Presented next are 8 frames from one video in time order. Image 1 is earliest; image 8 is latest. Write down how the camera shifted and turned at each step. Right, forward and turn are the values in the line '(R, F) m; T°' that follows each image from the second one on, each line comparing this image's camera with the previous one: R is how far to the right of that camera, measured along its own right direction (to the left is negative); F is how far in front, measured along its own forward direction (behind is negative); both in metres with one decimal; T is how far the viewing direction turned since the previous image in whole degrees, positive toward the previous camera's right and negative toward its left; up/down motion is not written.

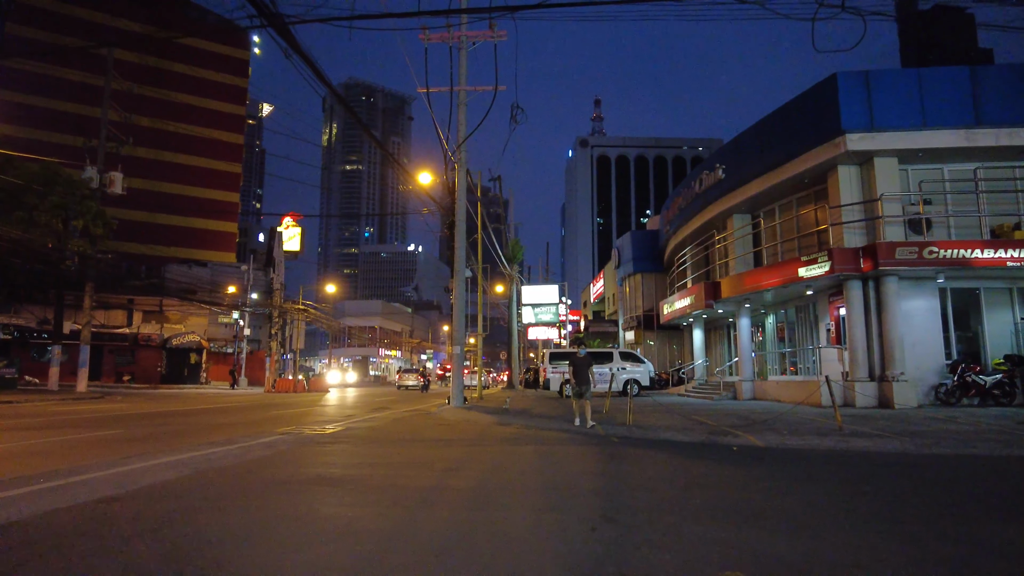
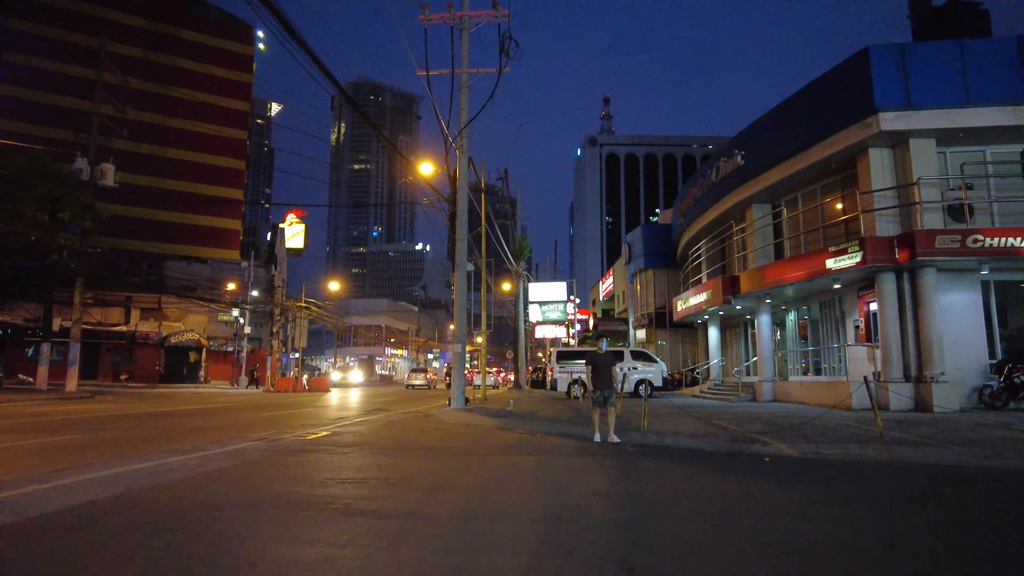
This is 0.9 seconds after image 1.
(+0.1, +1.2) m; -1°
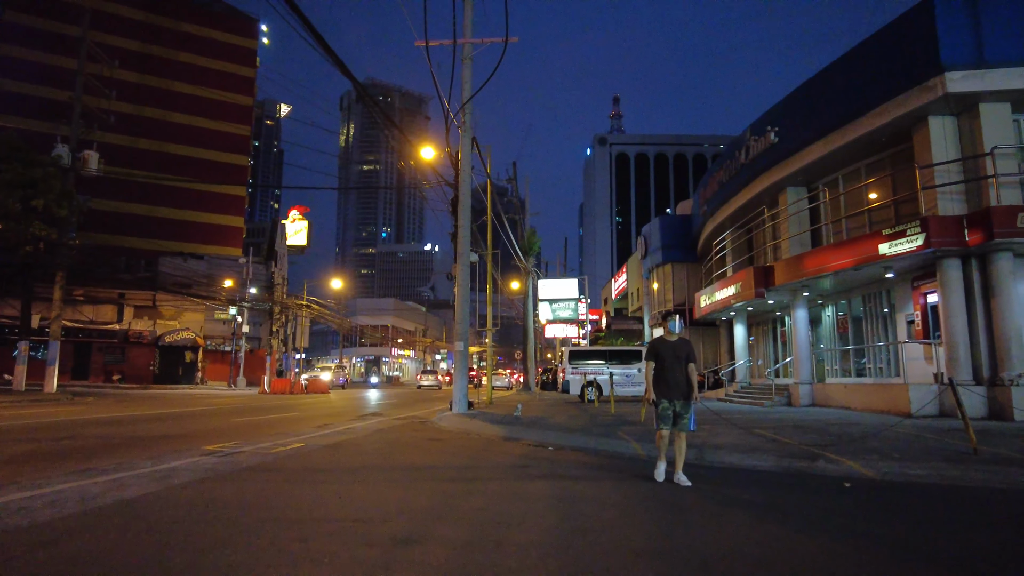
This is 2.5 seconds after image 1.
(0.0, +1.9) m; -1°
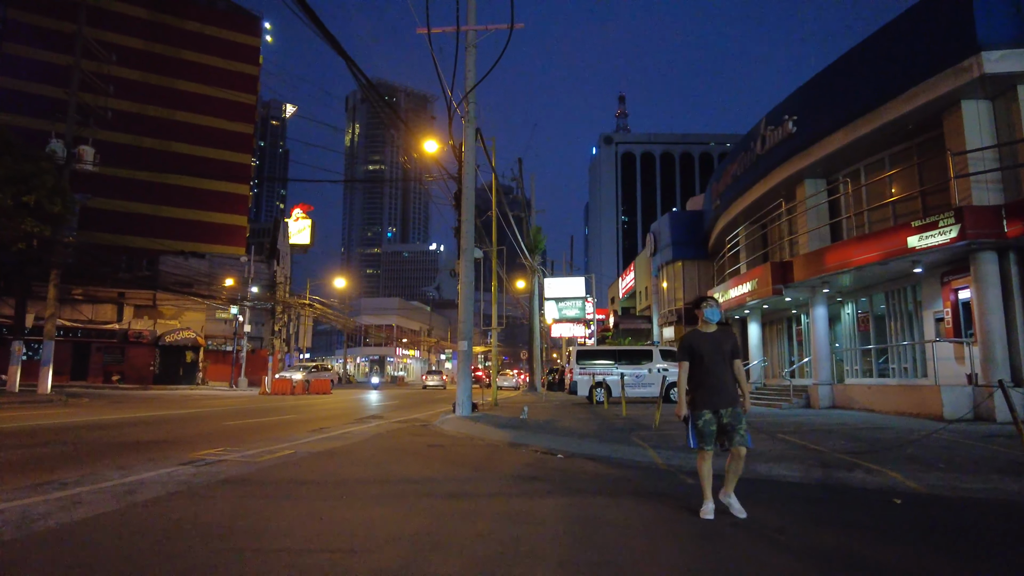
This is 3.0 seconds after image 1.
(0.0, +0.8) m; 0°
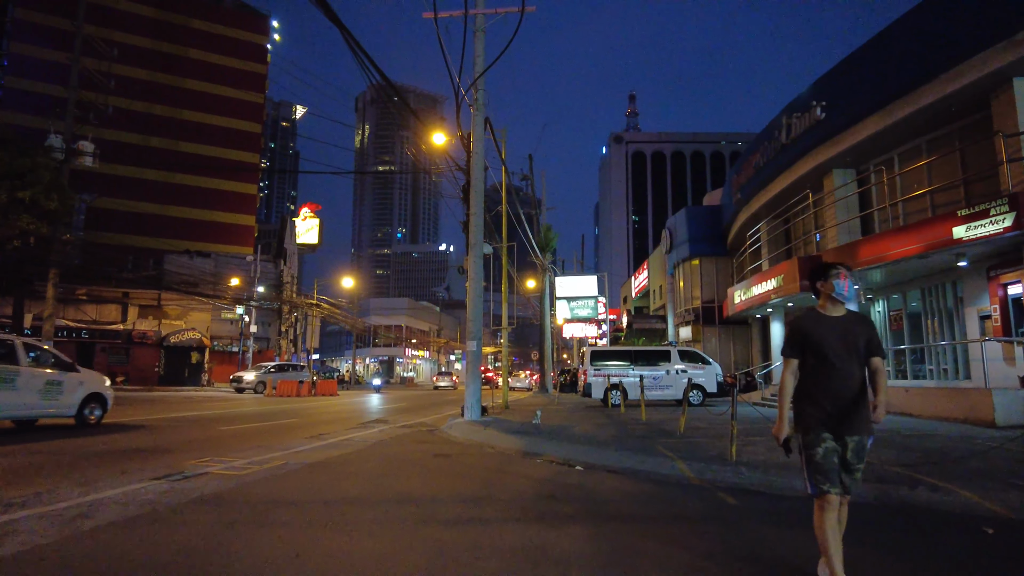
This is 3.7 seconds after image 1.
(0.0, +0.9) m; -1°
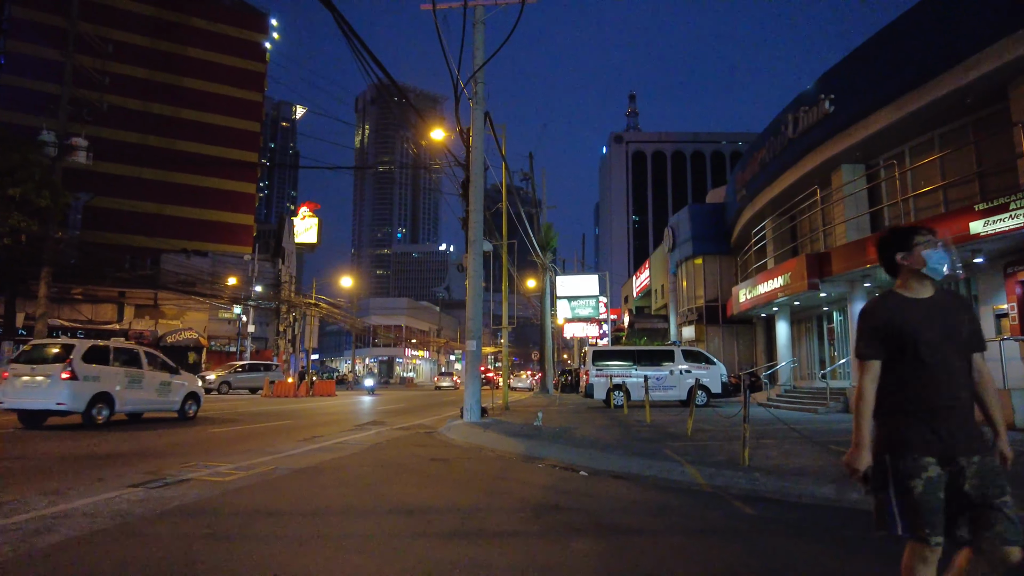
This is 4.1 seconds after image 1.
(0.0, +0.4) m; 0°
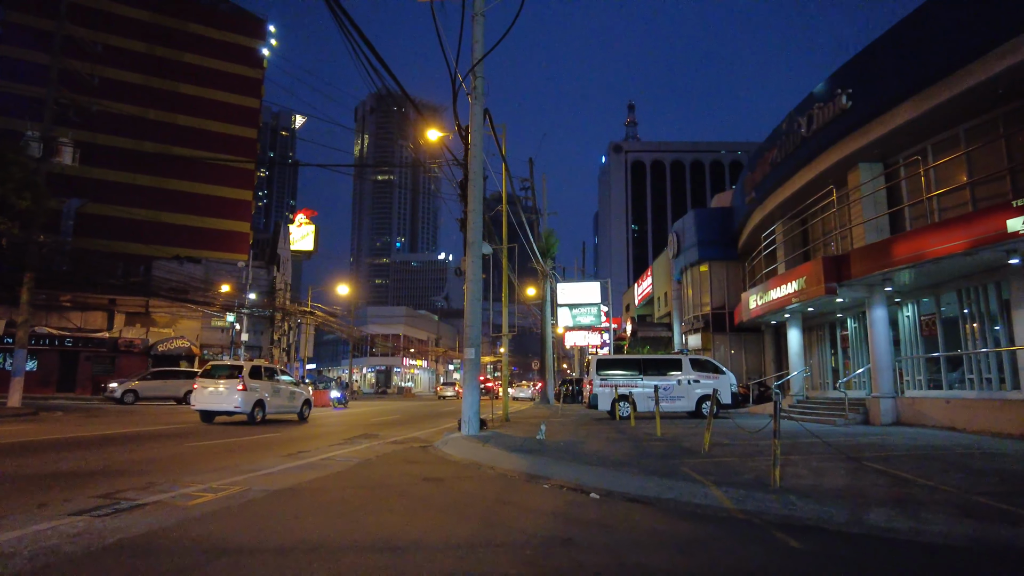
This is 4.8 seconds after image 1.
(0.0, +0.9) m; 0°
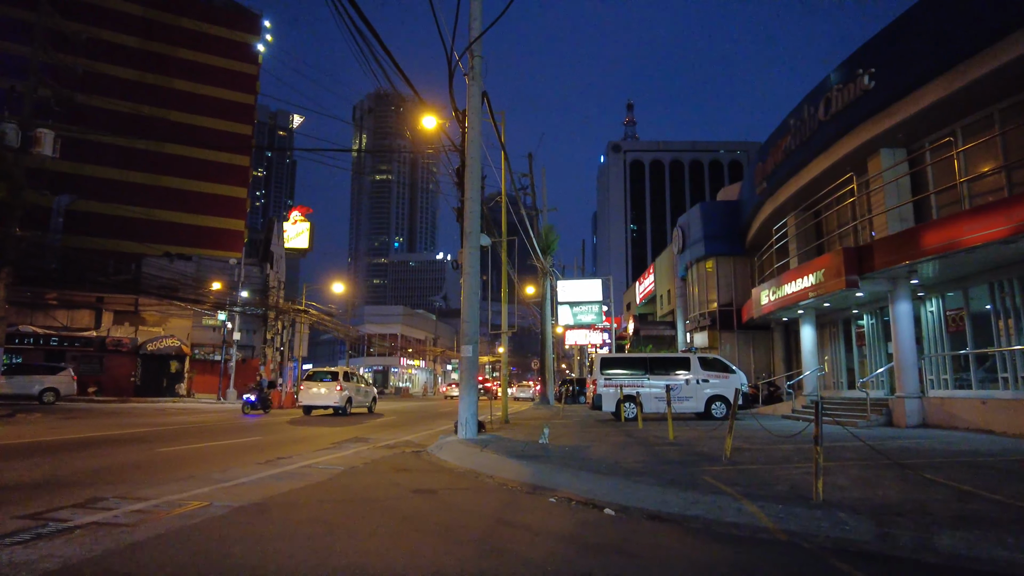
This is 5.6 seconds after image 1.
(0.0, +1.0) m; 0°
